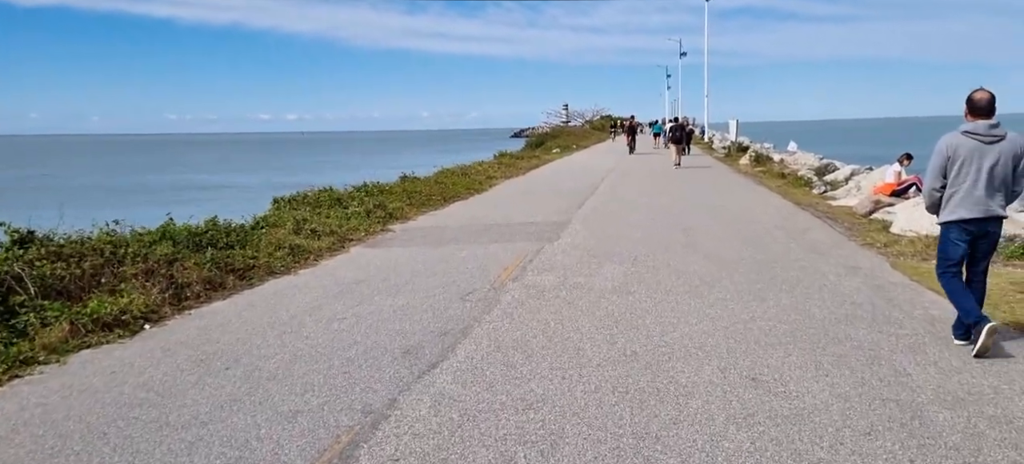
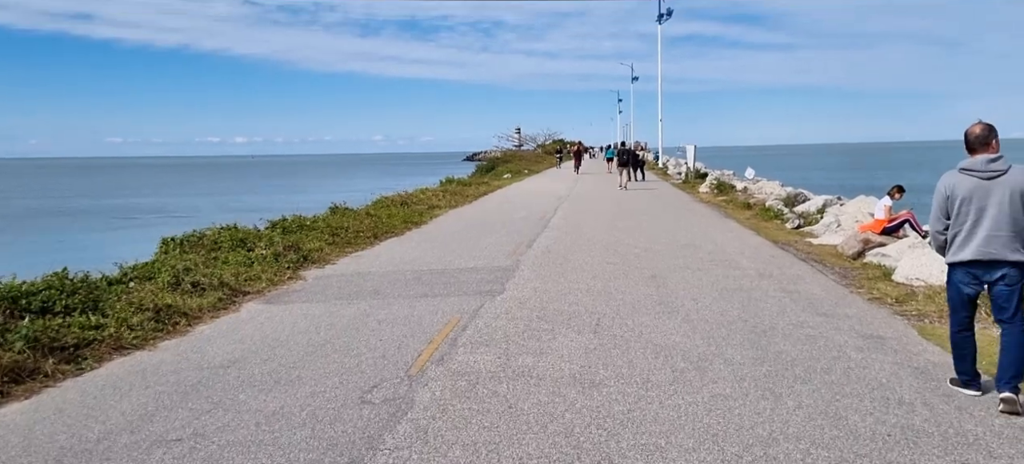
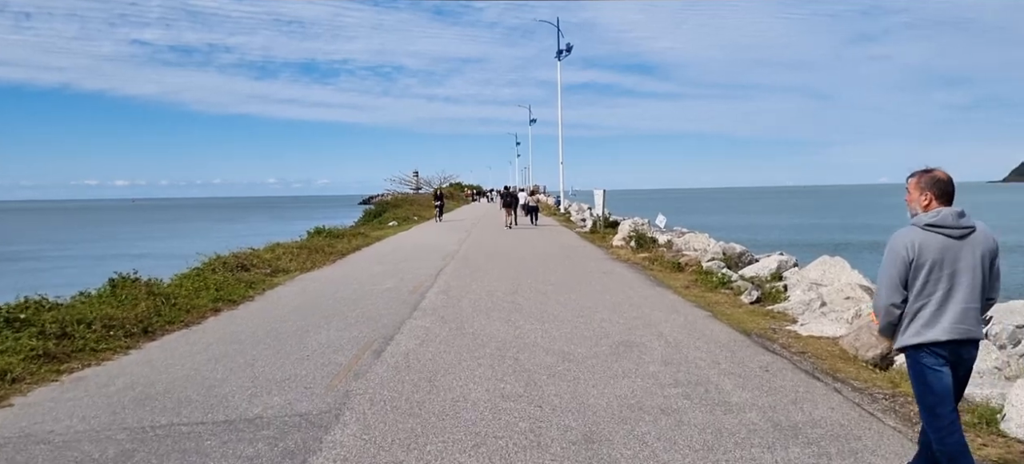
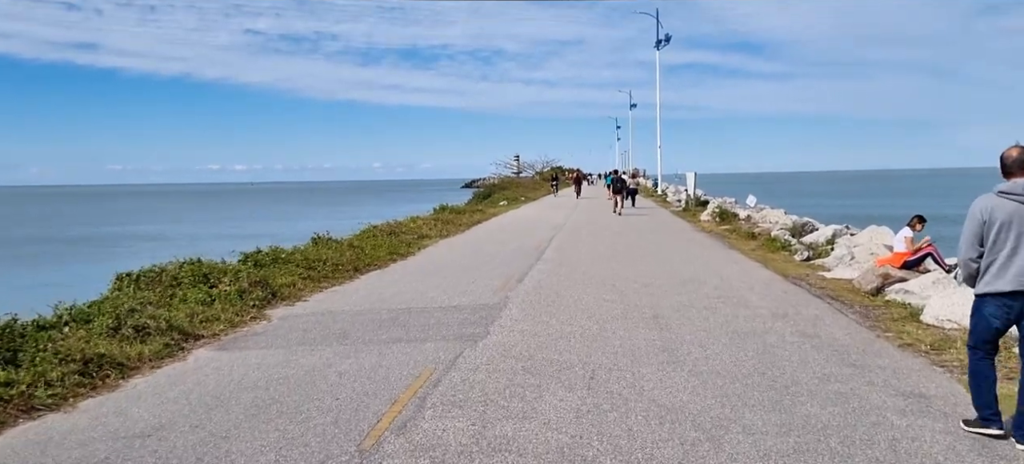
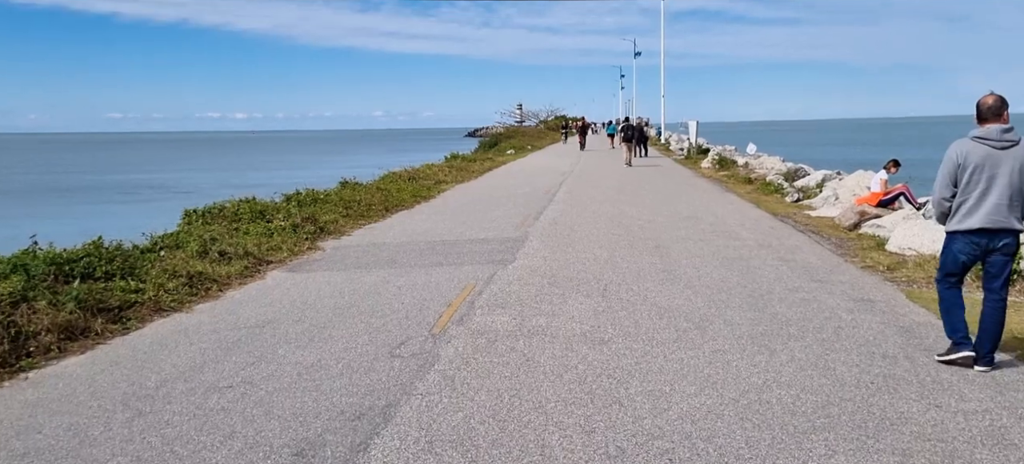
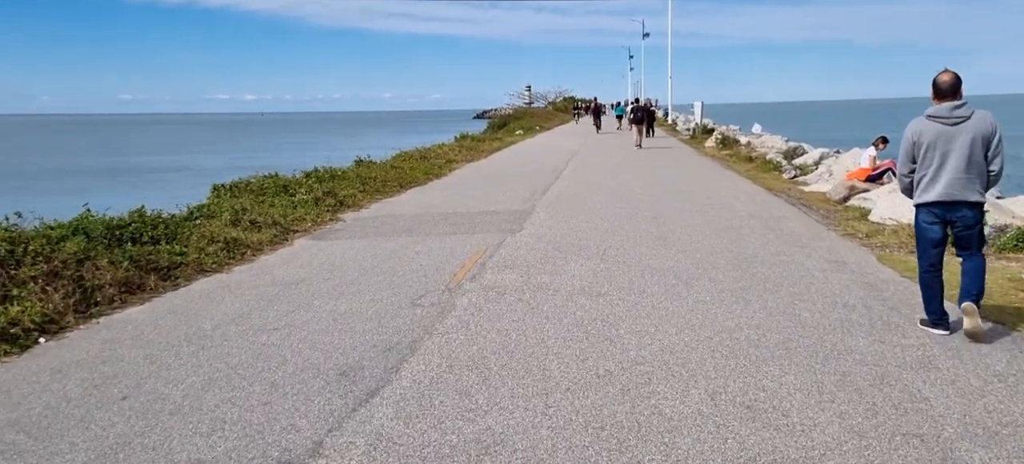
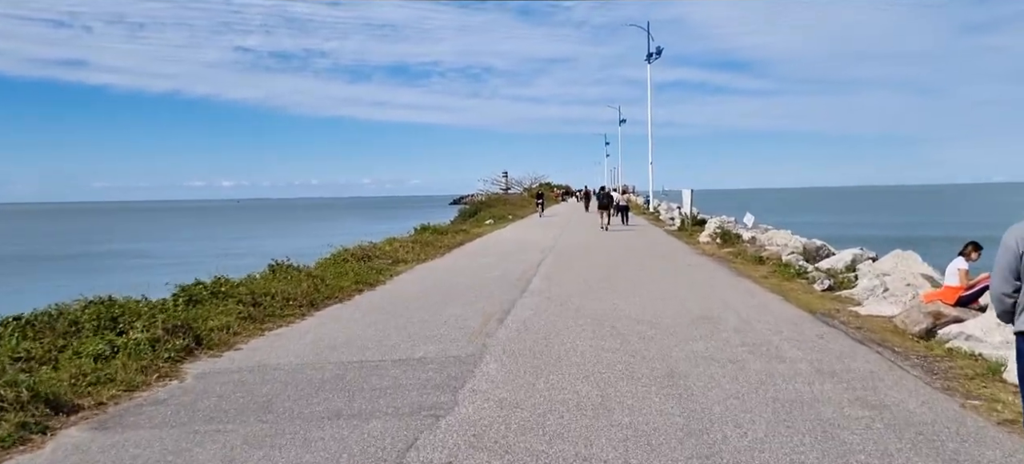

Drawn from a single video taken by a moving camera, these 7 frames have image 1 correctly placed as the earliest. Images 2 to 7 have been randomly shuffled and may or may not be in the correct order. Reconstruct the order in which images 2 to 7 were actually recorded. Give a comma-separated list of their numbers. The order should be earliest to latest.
6, 5, 2, 4, 7, 3
